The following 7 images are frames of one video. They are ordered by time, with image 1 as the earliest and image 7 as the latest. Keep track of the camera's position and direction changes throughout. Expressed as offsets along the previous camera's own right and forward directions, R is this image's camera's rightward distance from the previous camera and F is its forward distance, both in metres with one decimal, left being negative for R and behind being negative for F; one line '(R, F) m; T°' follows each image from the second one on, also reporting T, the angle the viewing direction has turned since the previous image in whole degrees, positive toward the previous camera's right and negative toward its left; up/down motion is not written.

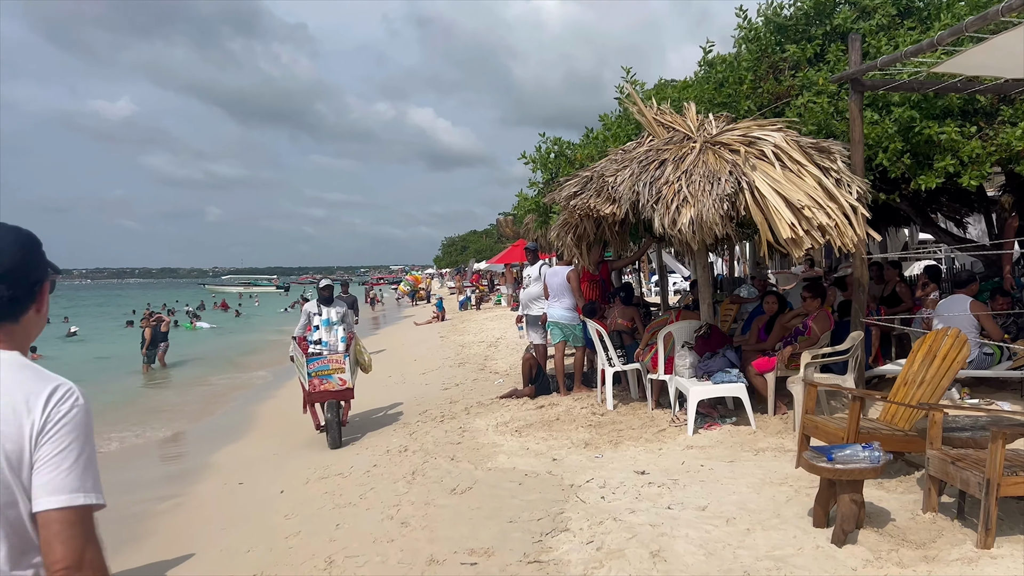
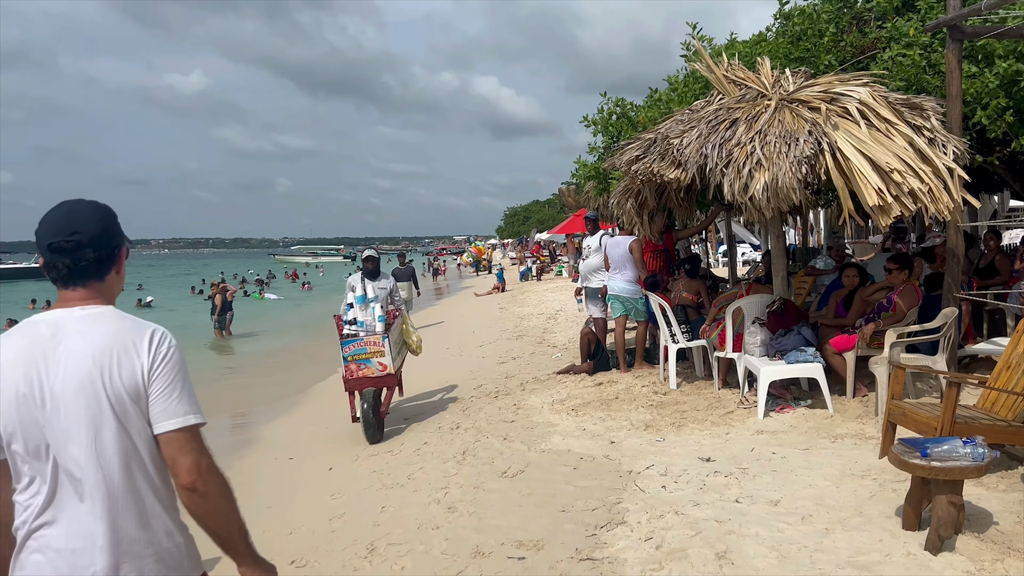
(0.0, +0.4) m; -4°
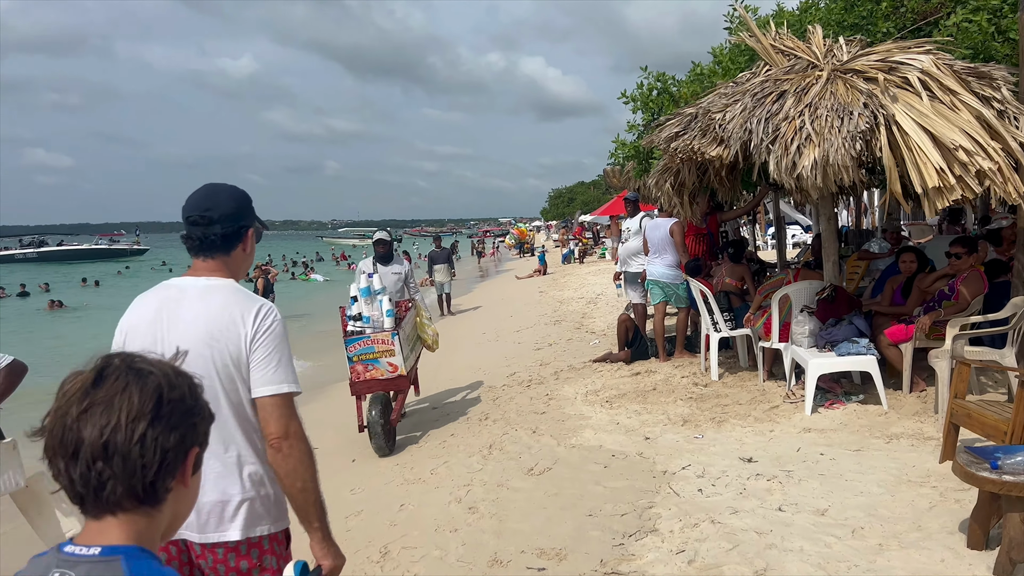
(+0.1, +0.3) m; -3°
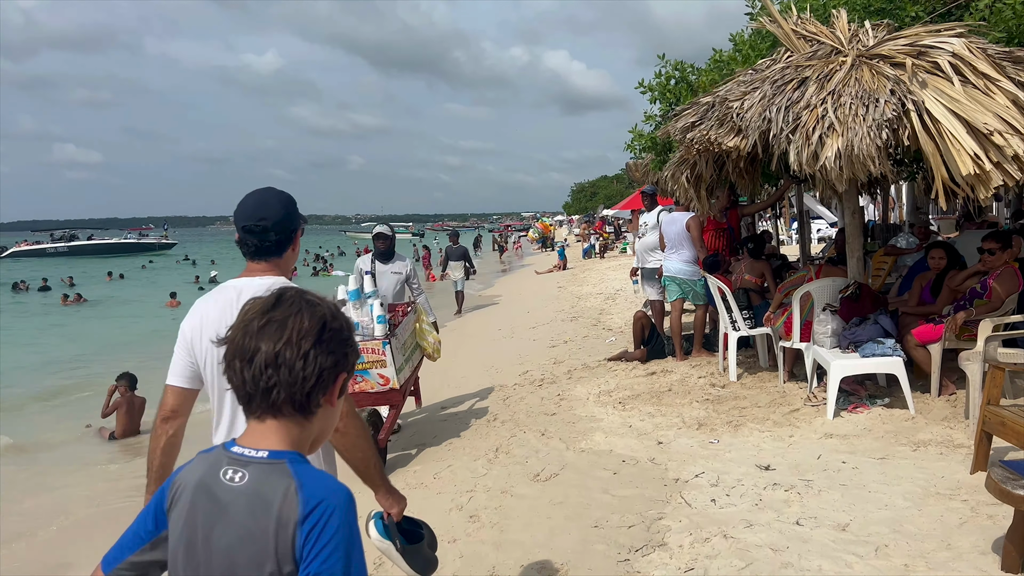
(+0.1, +0.2) m; -2°
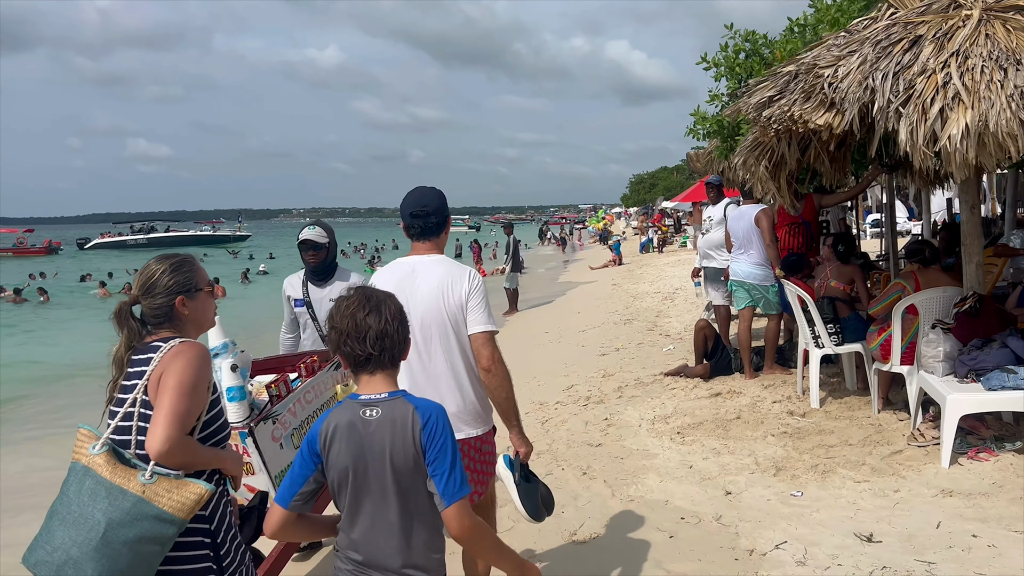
(+0.1, +0.9) m; -4°
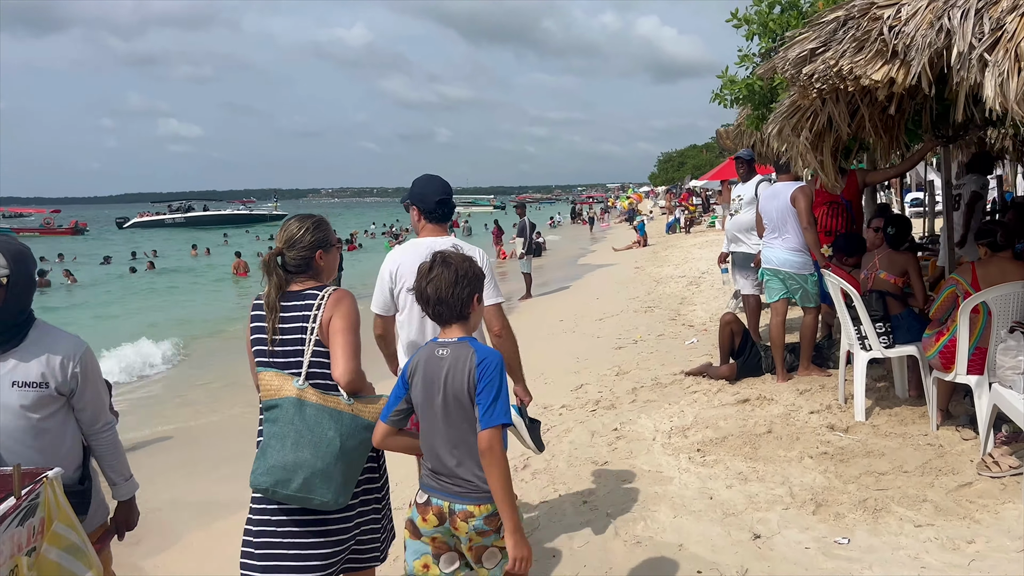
(+0.2, +0.7) m; -2°
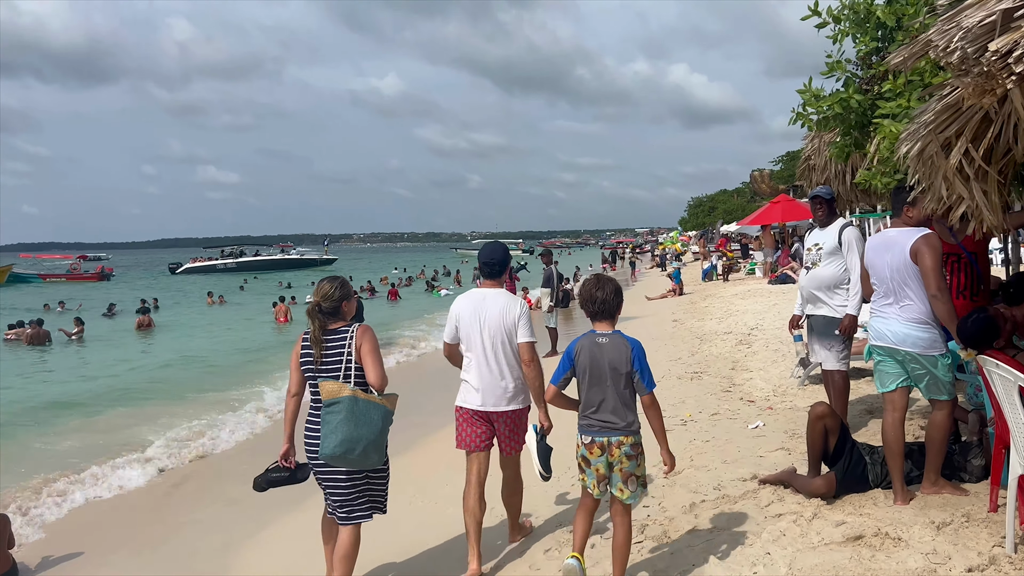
(+0.1, +1.4) m; -2°
